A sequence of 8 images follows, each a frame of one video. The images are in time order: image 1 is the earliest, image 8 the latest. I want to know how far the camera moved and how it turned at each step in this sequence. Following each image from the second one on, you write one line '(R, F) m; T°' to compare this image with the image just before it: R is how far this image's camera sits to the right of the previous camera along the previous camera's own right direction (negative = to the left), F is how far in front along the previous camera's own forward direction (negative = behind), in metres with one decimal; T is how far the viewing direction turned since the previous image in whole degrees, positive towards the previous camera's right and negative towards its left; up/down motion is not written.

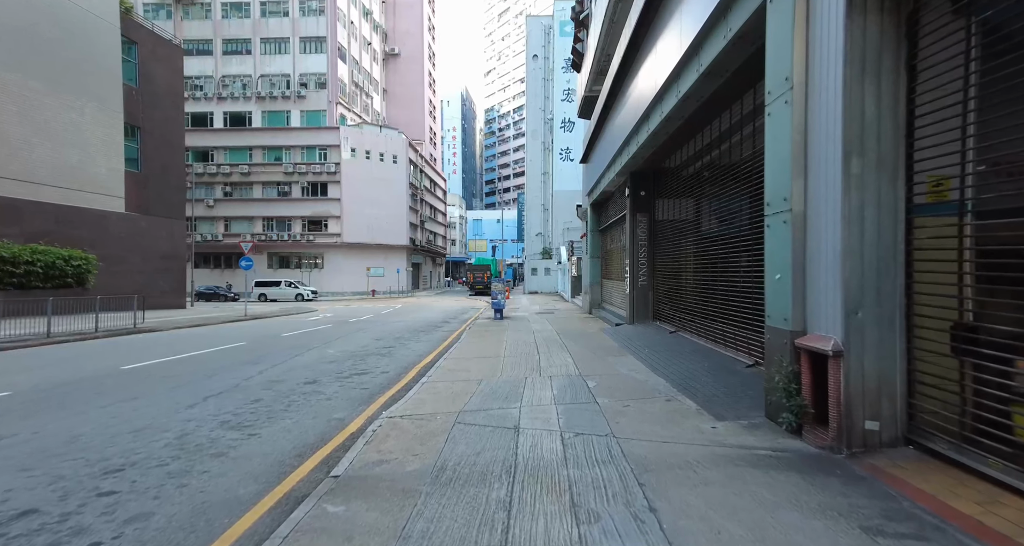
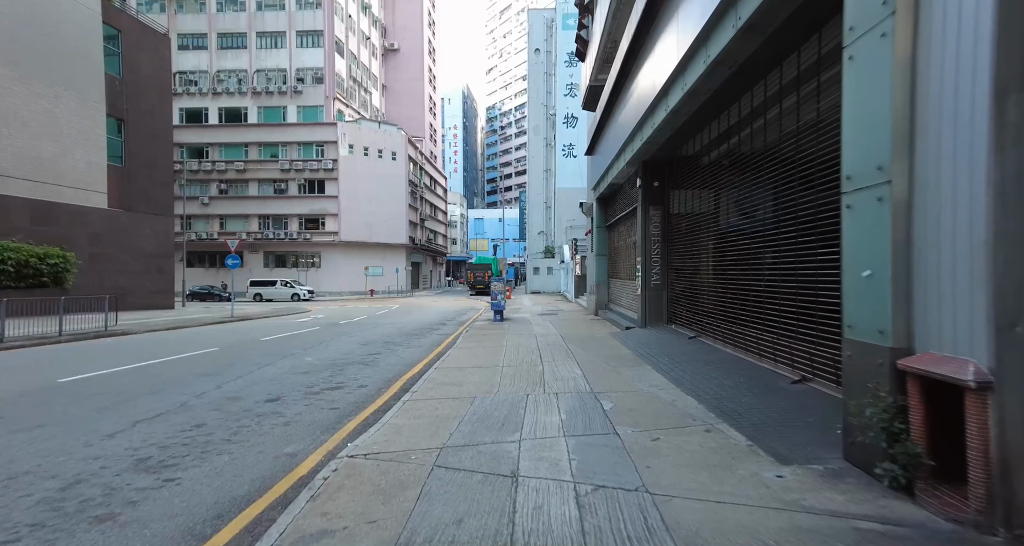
(0.0, +1.1) m; 0°
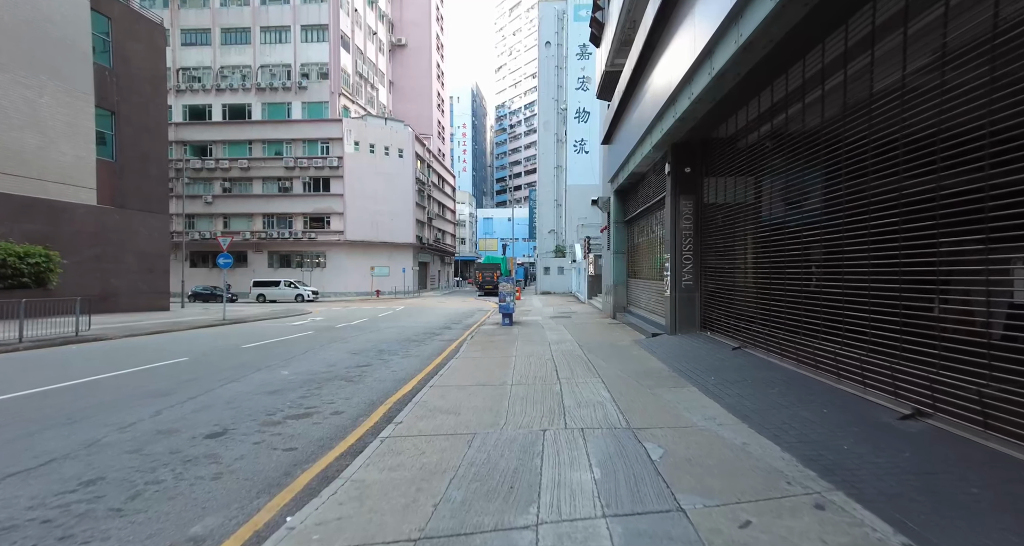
(0.0, +1.4) m; -1°
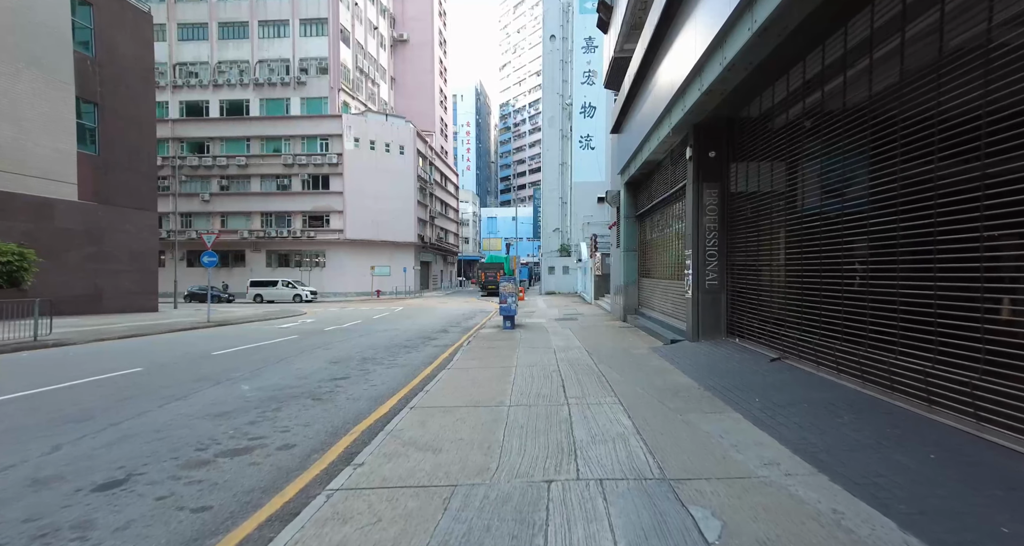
(+0.1, +1.2) m; -1°
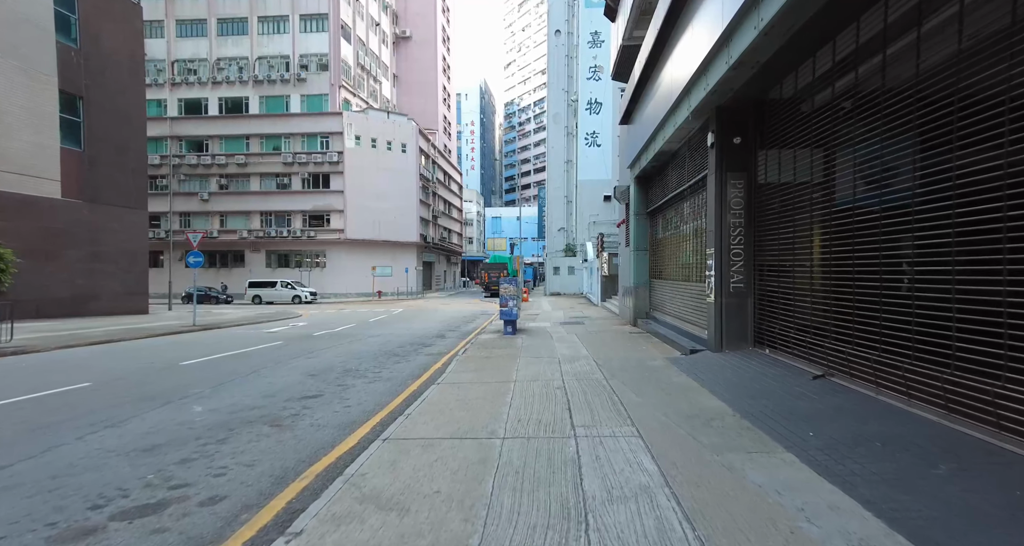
(+0.1, +1.0) m; -1°
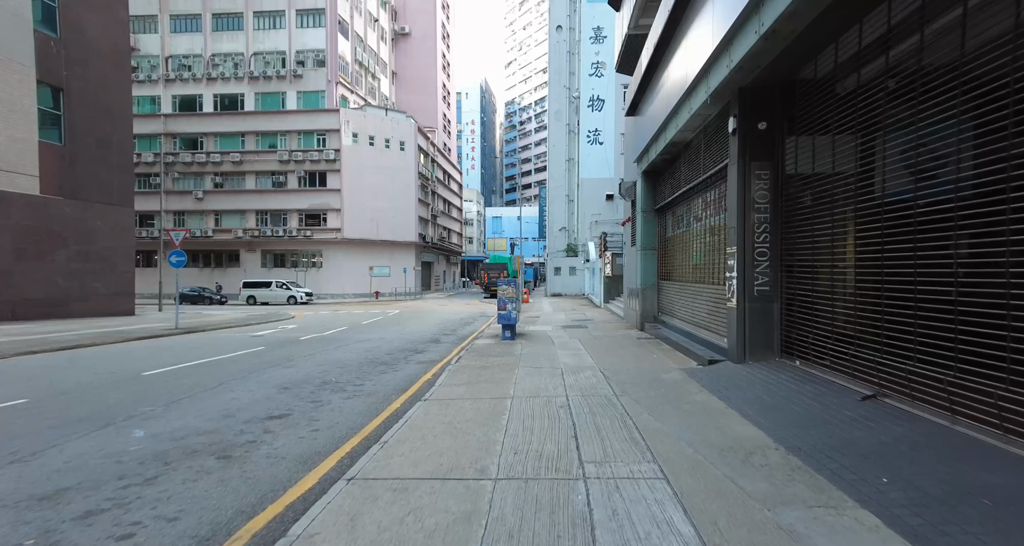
(+0.1, +0.9) m; 0°
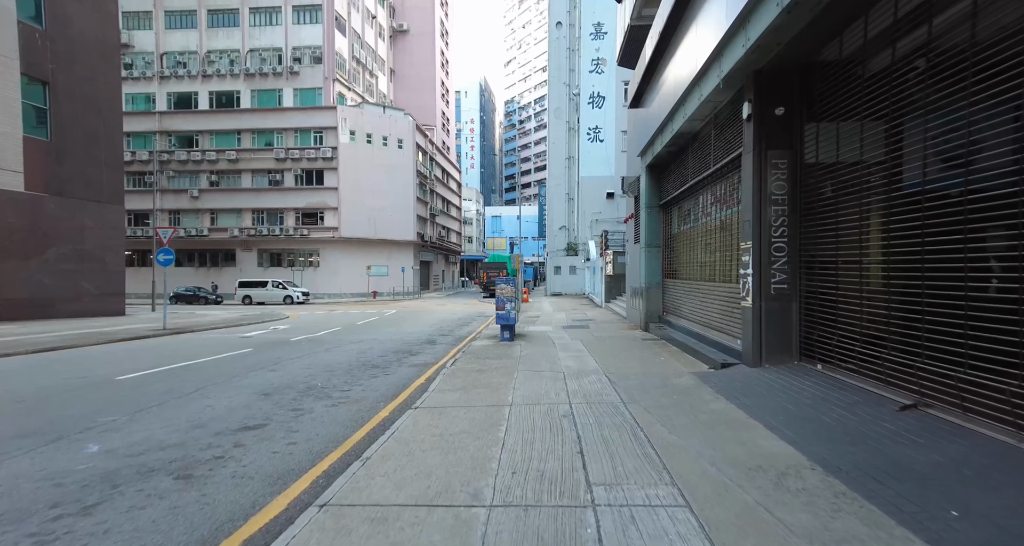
(0.0, +0.5) m; 0°
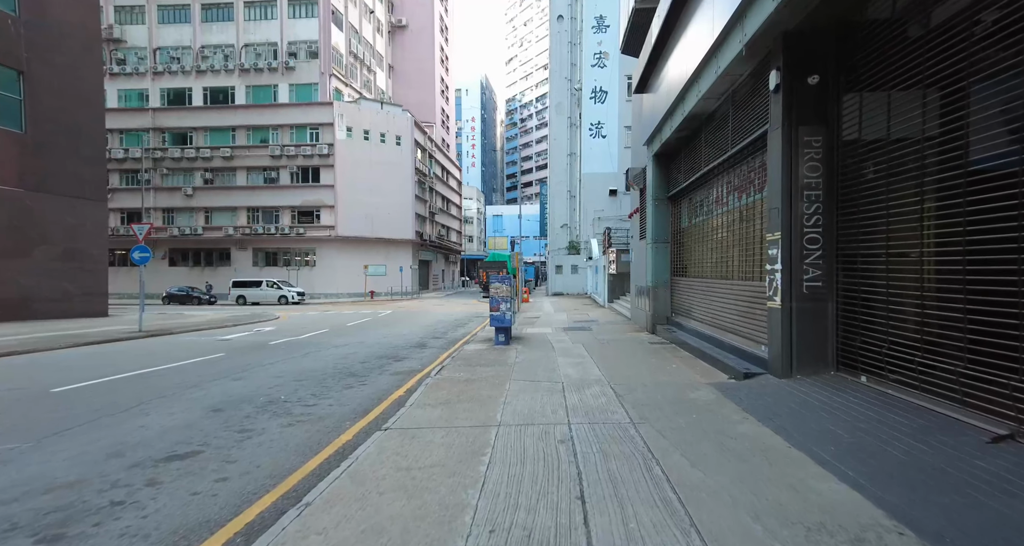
(+0.2, +0.9) m; 0°
